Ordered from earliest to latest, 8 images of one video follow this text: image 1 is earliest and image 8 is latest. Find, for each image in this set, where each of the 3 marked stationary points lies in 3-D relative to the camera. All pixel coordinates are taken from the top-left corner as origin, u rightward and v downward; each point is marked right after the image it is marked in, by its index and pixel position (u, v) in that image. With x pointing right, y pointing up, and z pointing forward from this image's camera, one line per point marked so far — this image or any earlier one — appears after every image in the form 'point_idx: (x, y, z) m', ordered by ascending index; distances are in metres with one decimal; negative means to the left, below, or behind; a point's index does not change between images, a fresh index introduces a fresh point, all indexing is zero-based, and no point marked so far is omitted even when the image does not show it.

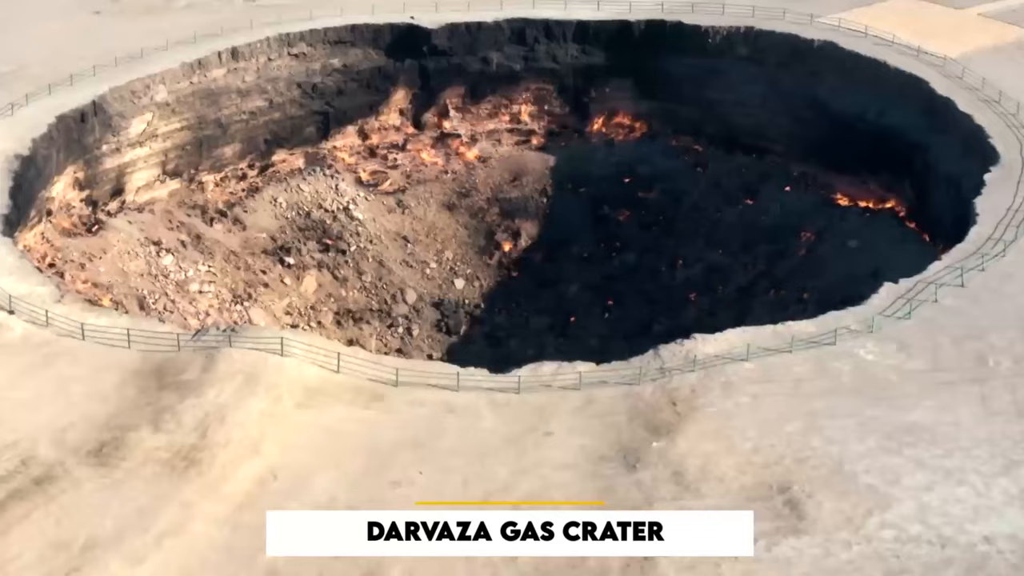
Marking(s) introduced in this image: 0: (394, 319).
0: (-2.6, -0.7, +19.9) m
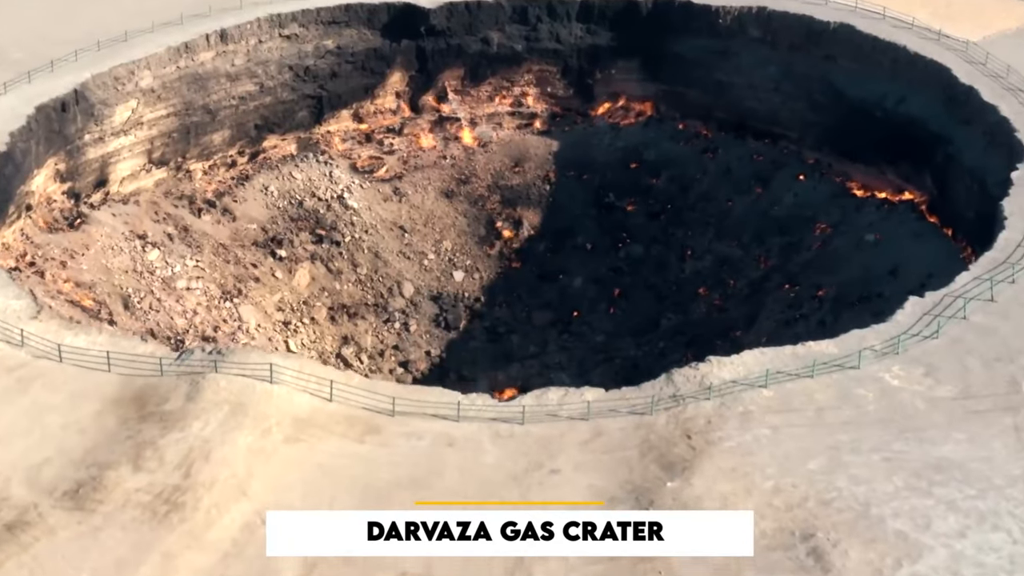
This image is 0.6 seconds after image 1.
0: (-2.6, -0.5, +19.3) m
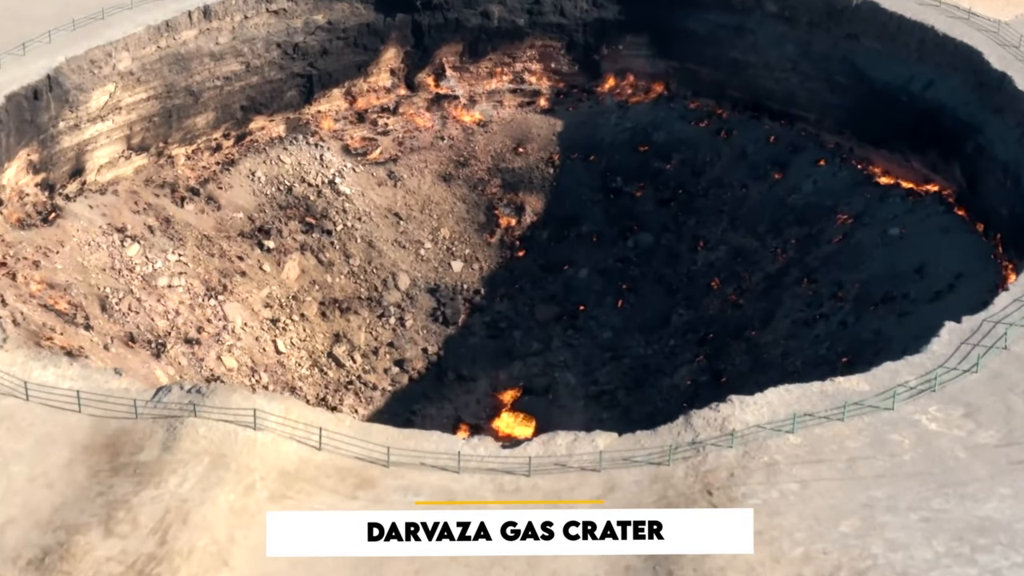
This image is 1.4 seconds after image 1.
0: (-2.6, -0.4, +18.4) m
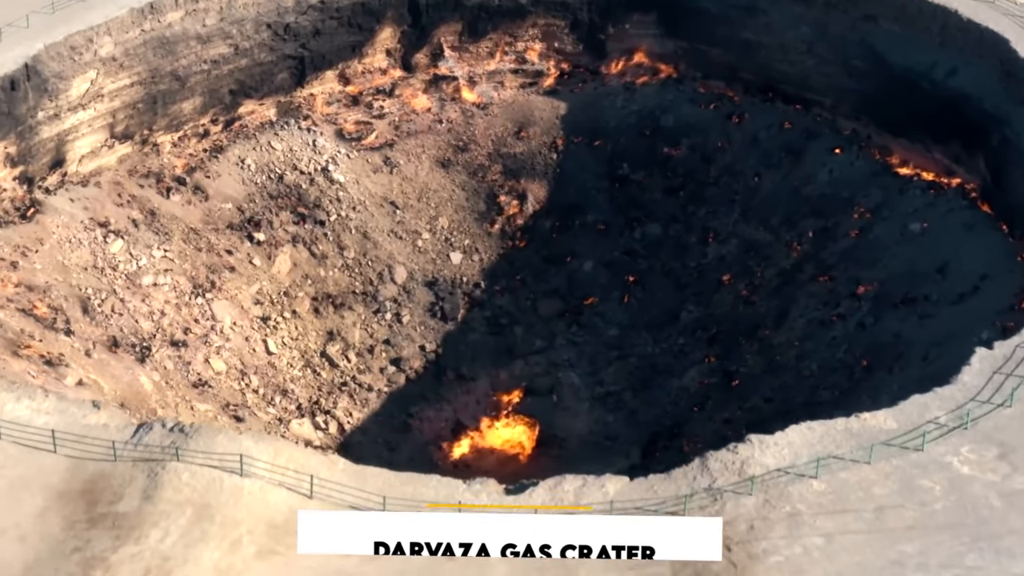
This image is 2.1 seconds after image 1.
0: (-2.5, -0.3, +17.7) m
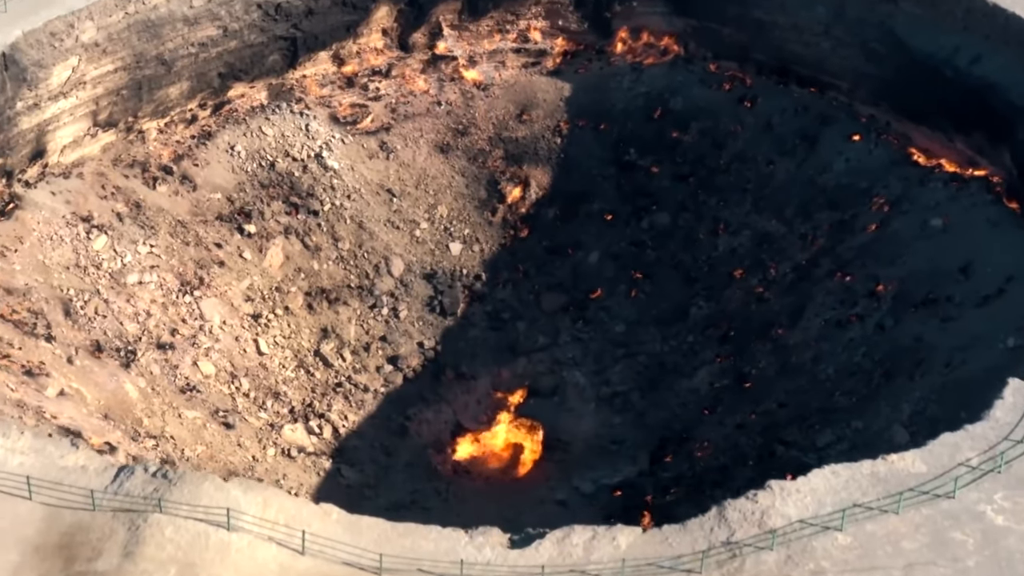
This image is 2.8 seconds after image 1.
0: (-2.5, -0.2, +17.1) m
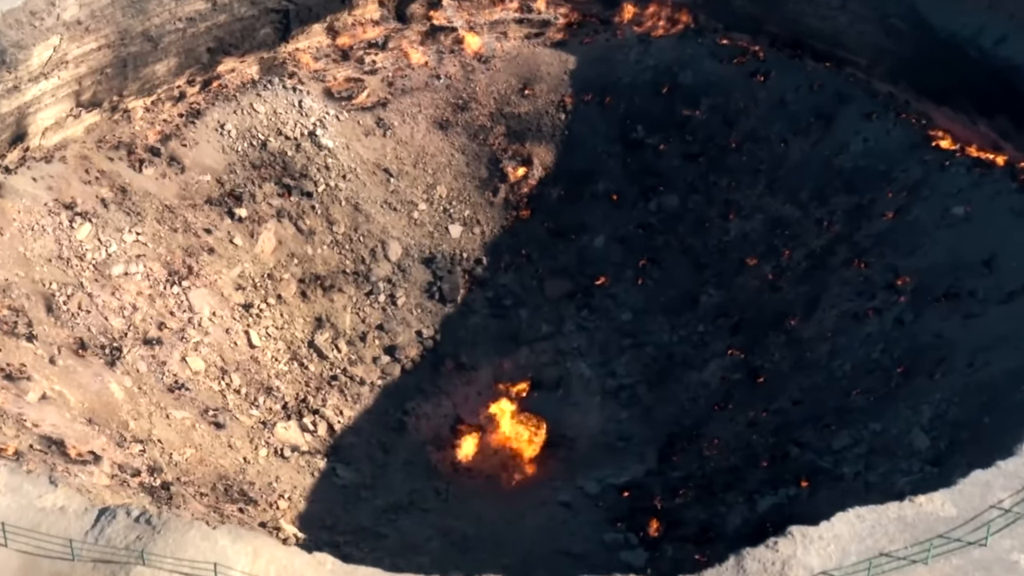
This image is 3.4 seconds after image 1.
0: (-2.5, +0.1, +16.5) m
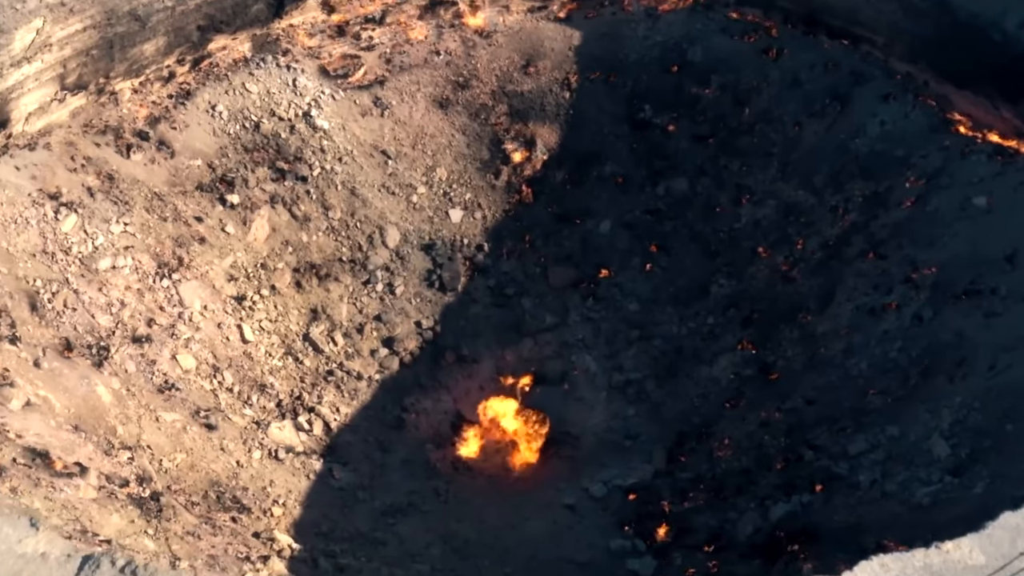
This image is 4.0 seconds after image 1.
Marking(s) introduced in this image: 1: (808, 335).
0: (-2.4, +0.2, +15.9) m
1: (+4.7, -0.7, +14.6) m
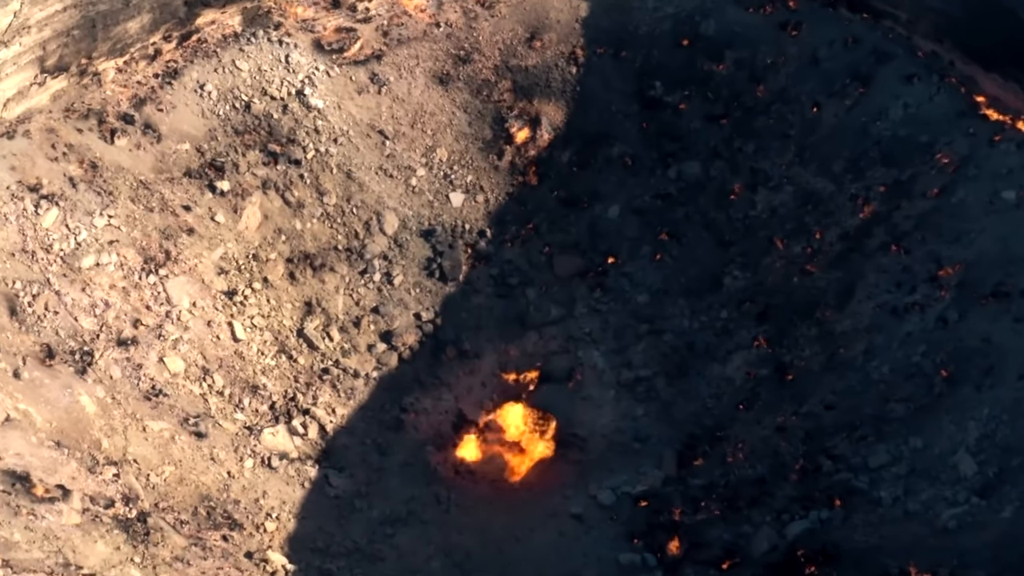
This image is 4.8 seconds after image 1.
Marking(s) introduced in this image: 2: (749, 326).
0: (-2.3, +0.4, +15.2) m
1: (+4.7, -0.7, +13.9) m
2: (+3.7, -0.6, +14.5) m
